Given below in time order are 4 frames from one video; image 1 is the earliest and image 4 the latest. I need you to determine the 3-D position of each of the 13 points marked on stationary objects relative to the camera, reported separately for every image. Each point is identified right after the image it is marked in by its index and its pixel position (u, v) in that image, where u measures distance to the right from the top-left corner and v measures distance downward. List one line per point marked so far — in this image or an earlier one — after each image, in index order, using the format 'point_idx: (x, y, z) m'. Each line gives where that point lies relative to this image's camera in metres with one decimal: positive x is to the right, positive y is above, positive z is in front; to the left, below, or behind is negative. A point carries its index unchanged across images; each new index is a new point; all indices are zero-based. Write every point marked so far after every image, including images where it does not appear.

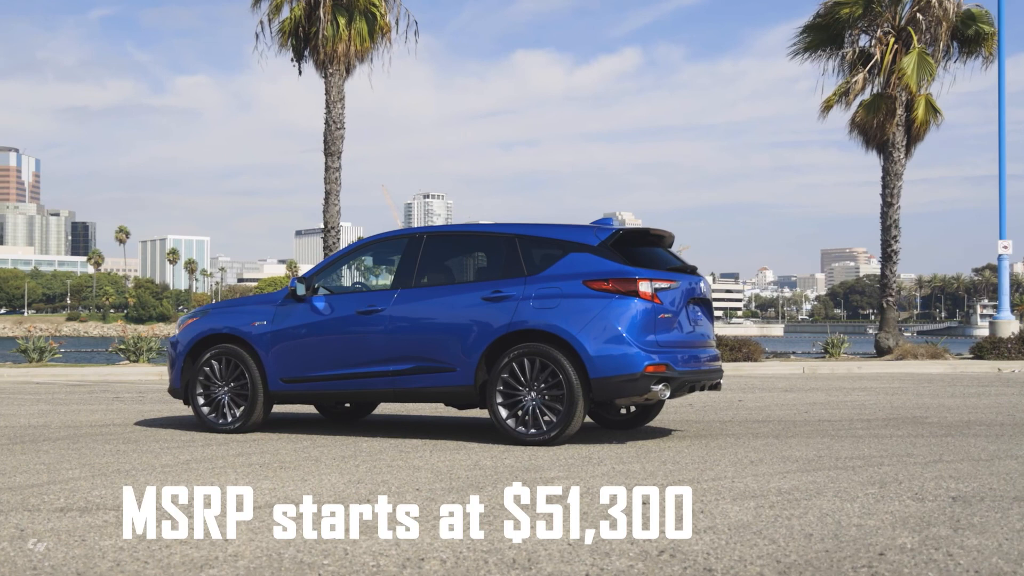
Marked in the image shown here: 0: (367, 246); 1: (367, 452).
0: (-1.3, +0.4, +9.4) m
1: (-1.0, -1.2, +7.9) m
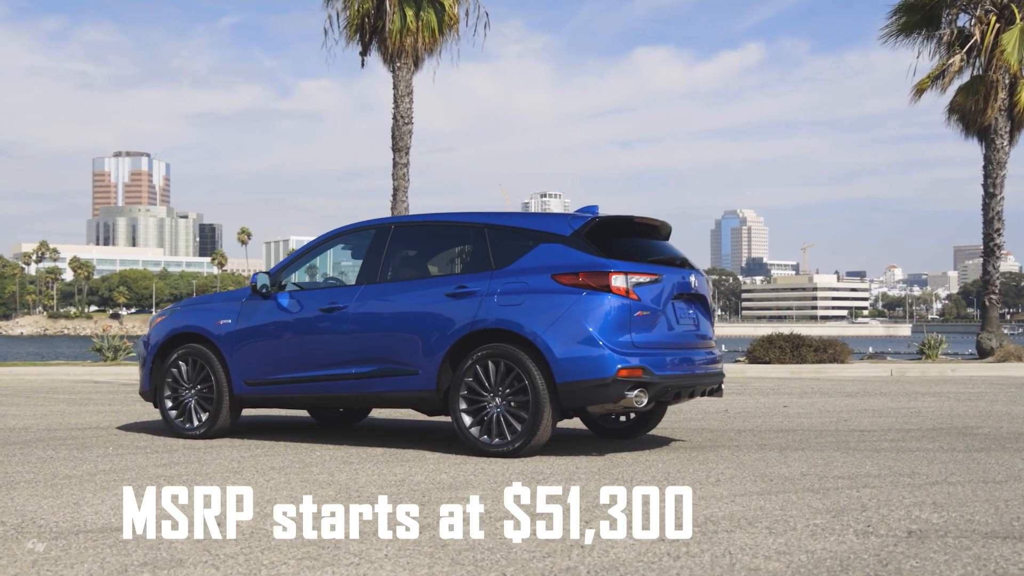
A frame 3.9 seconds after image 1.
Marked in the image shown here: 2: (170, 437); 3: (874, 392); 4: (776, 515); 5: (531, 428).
0: (-1.4, +0.4, +8.8) m
1: (-1.4, -1.1, +7.3) m
2: (-2.8, -1.2, +9.0) m
3: (+5.5, -1.6, +16.5) m
4: (+1.2, -1.1, +5.1) m
5: (+0.1, -1.0, +7.6) m
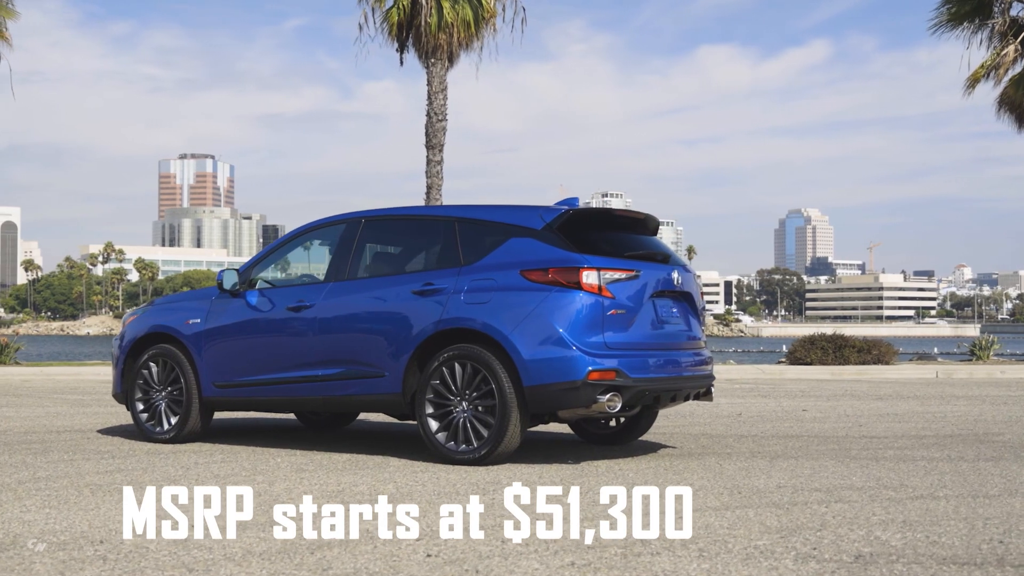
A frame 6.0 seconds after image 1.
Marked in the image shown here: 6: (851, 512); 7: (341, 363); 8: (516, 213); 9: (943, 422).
0: (-1.6, +0.4, +8.5) m
1: (-1.6, -1.1, +6.9) m
2: (-3.0, -1.2, +8.8) m
3: (+5.7, -1.5, +15.7) m
4: (+0.9, -1.1, +4.7) m
5: (-0.1, -1.0, +7.1) m
6: (+1.6, -1.1, +5.3) m
7: (-1.2, -0.5, +7.9) m
8: (0.0, +0.5, +7.6) m
9: (+4.3, -1.3, +10.9) m
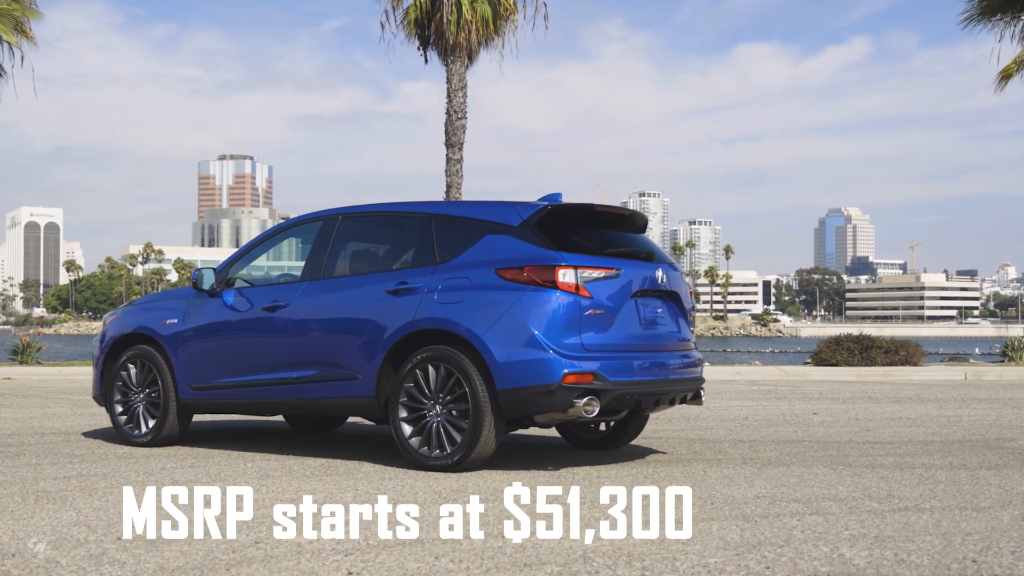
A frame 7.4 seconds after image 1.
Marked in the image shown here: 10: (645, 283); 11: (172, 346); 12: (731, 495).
0: (-1.7, +0.4, +8.3) m
1: (-1.8, -1.1, +6.7) m
2: (-3.1, -1.2, +8.6) m
3: (+5.8, -1.5, +15.3) m
4: (+0.6, -1.1, +4.4) m
5: (-0.3, -1.0, +6.9) m
6: (+1.4, -1.1, +5.0) m
7: (-1.4, -0.5, +7.6) m
8: (-0.1, +0.5, +7.4) m
9: (+4.3, -1.3, +10.5) m
10: (+0.9, 0.0, +7.3) m
11: (-2.6, -0.4, +8.3) m
12: (+1.2, -1.1, +5.9) m
